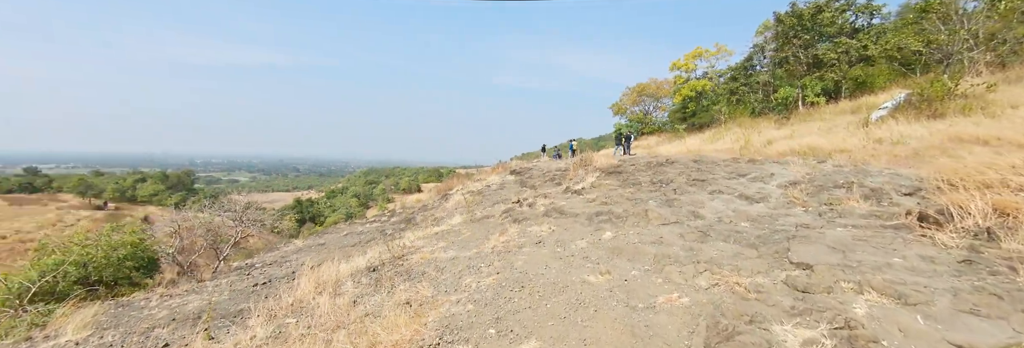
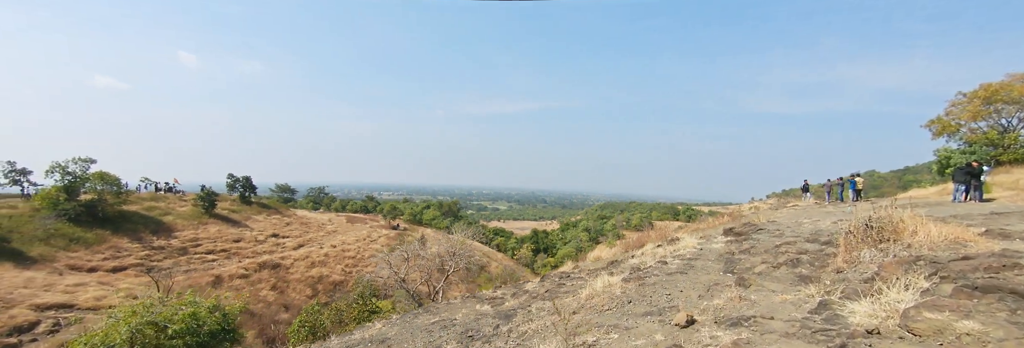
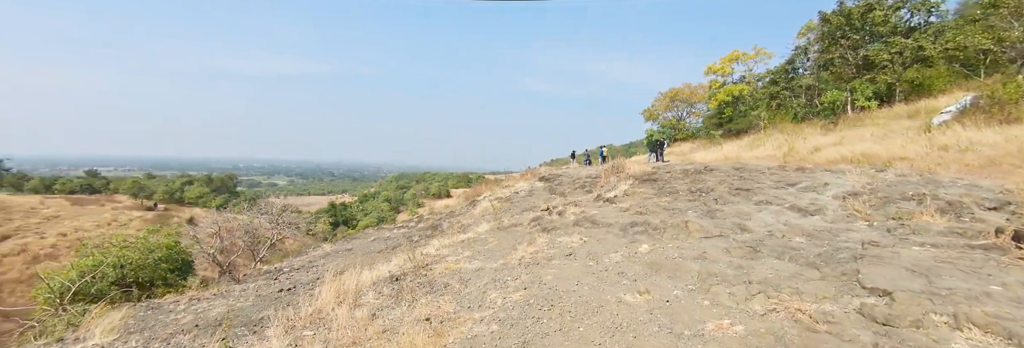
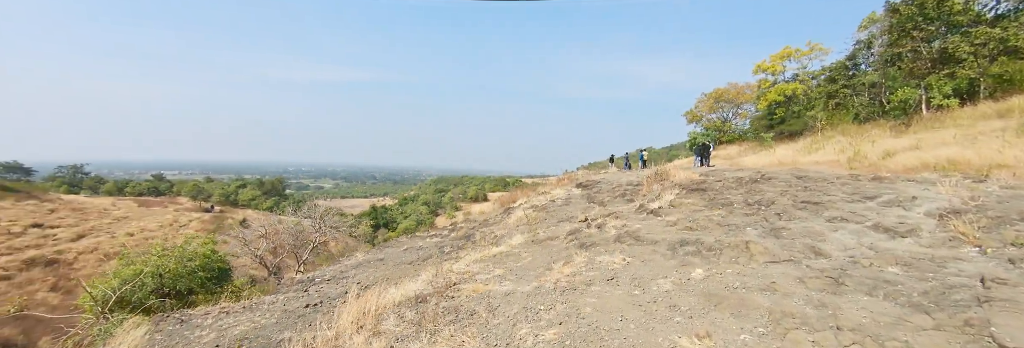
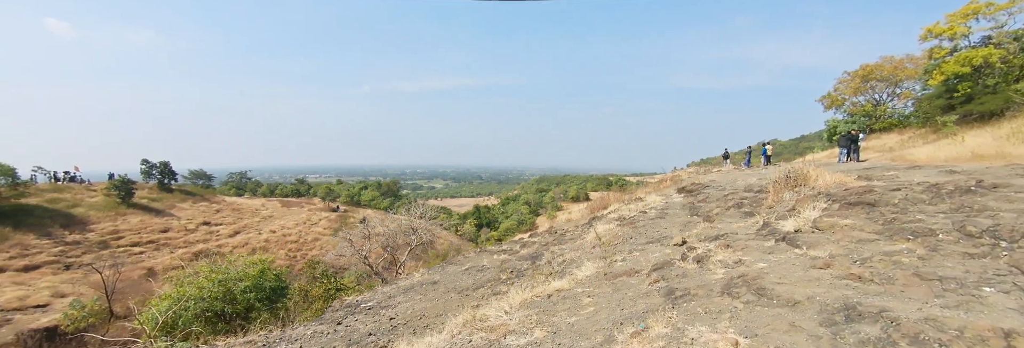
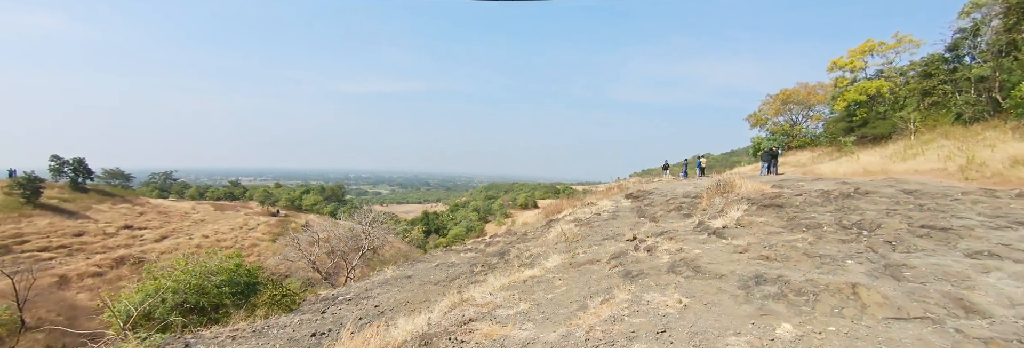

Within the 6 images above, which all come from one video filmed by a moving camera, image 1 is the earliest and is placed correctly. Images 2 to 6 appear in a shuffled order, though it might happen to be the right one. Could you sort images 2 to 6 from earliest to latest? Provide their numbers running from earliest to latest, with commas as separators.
3, 4, 6, 5, 2
